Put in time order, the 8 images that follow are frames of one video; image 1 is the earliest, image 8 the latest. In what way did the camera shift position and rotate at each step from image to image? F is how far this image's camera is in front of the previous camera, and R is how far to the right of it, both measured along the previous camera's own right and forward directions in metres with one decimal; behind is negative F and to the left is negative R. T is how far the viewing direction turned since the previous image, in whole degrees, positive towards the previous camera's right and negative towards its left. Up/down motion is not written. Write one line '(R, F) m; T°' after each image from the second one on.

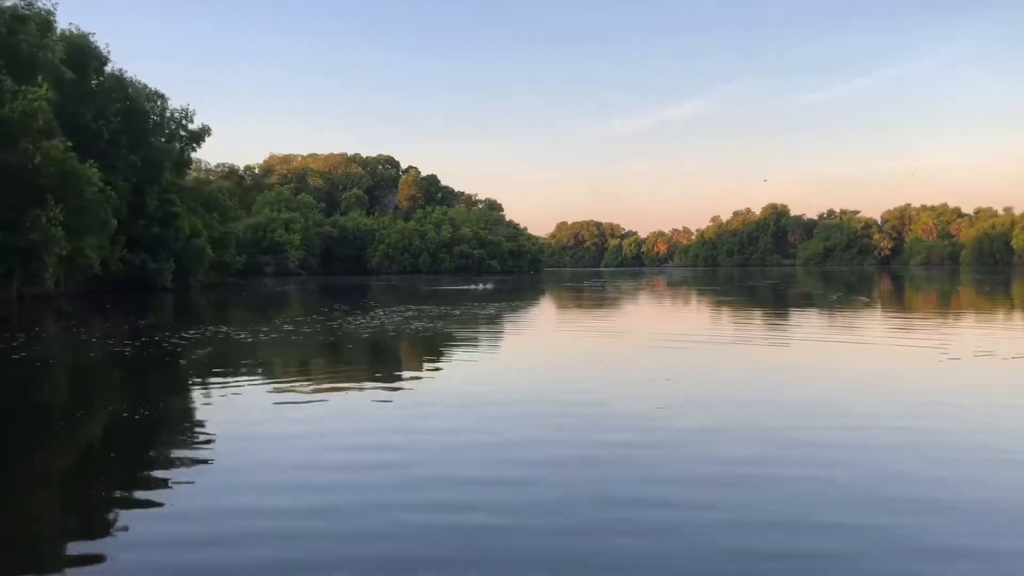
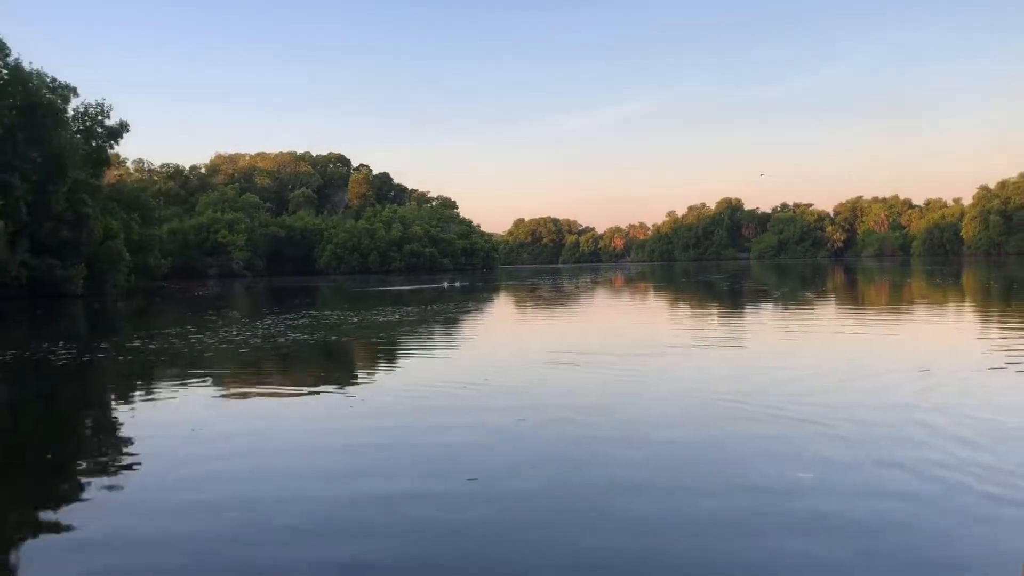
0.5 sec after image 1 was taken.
(+0.2, +0.6) m; +3°
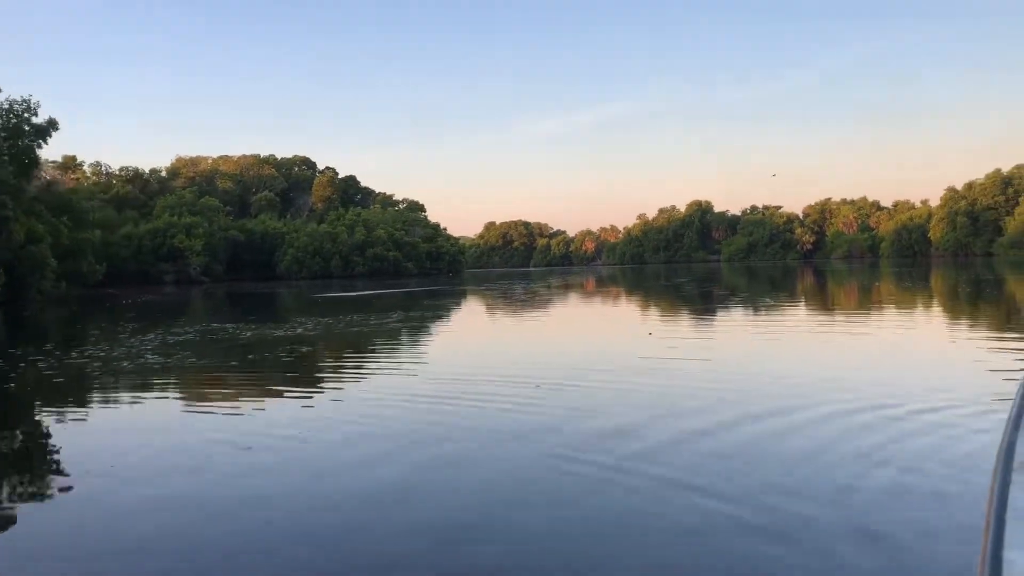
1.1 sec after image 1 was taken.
(+0.2, +0.6) m; +2°
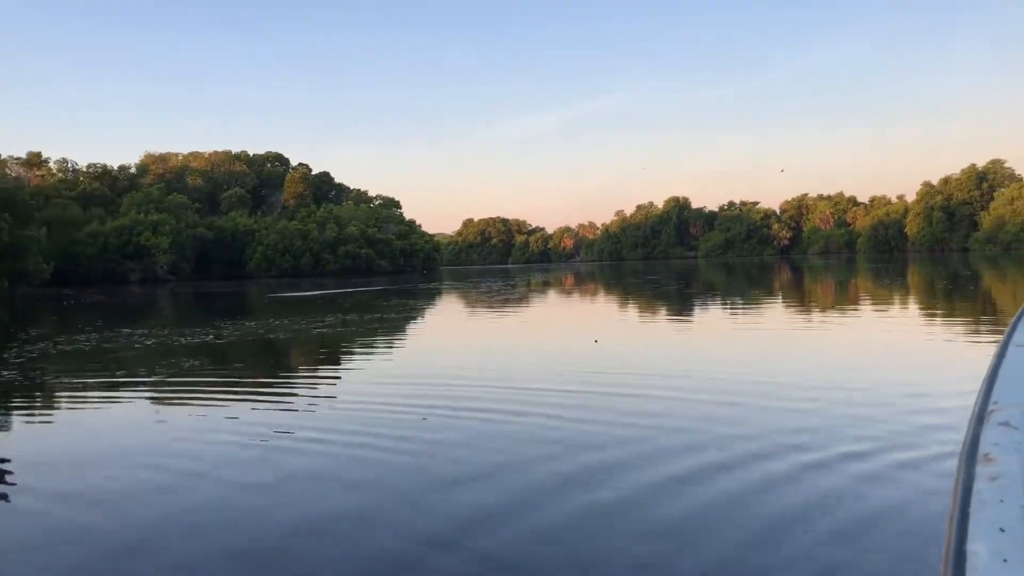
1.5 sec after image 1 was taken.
(+0.1, +0.4) m; +1°
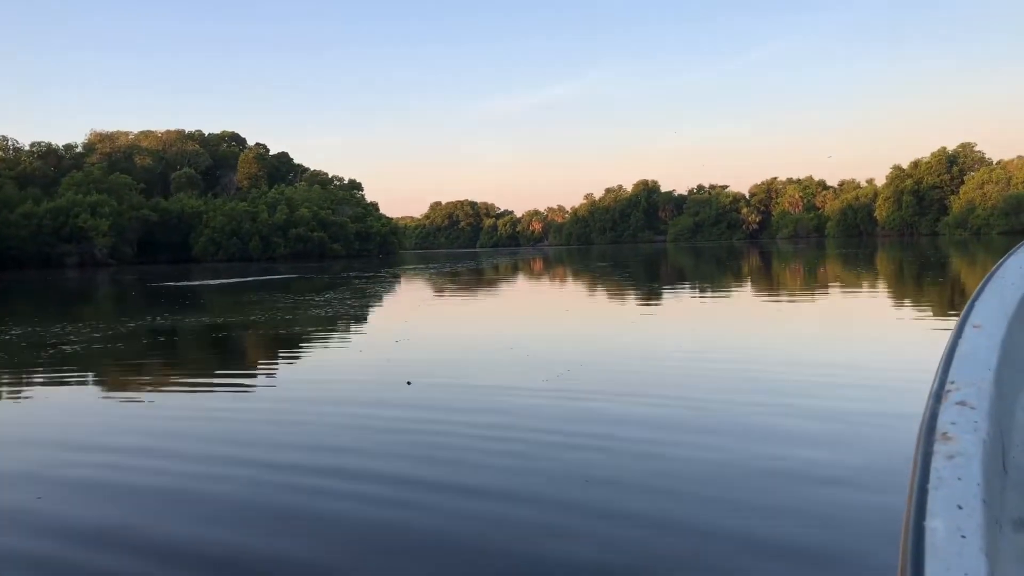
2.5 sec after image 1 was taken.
(+0.4, +1.0) m; +2°
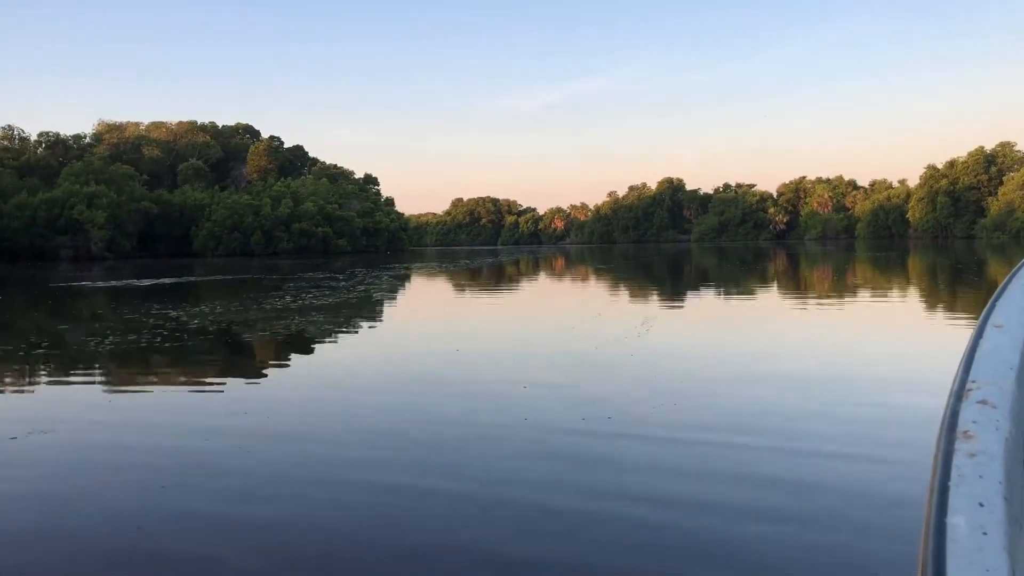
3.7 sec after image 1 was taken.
(+0.6, +1.1) m; -2°
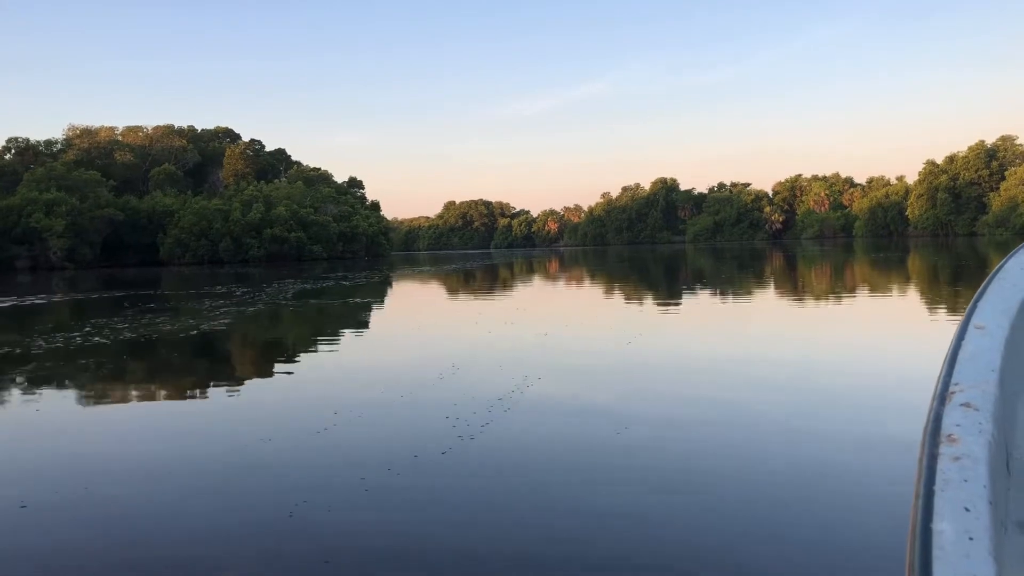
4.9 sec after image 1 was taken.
(+0.5, +1.1) m; 0°
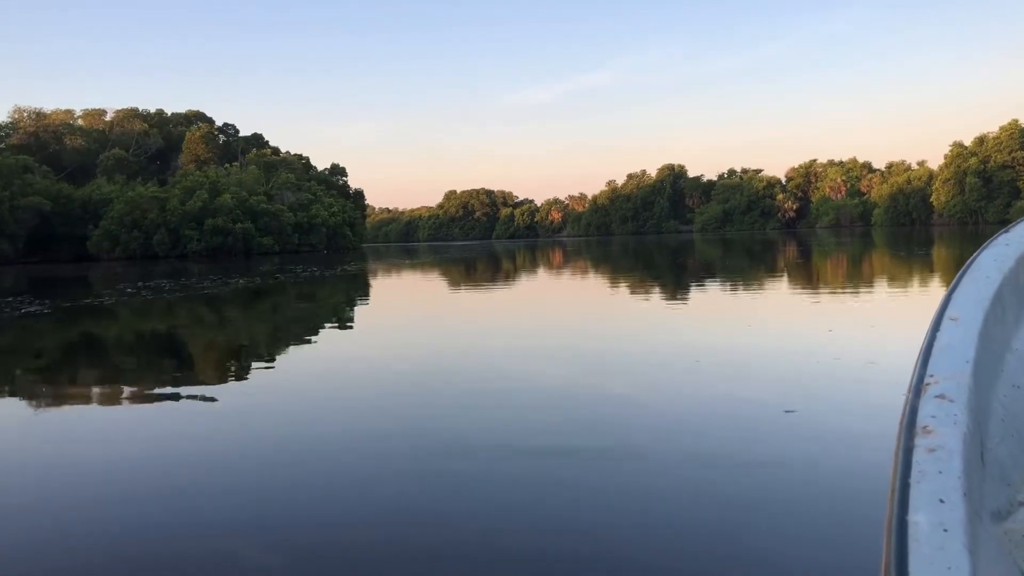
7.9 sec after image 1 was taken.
(+1.1, +2.7) m; -1°
